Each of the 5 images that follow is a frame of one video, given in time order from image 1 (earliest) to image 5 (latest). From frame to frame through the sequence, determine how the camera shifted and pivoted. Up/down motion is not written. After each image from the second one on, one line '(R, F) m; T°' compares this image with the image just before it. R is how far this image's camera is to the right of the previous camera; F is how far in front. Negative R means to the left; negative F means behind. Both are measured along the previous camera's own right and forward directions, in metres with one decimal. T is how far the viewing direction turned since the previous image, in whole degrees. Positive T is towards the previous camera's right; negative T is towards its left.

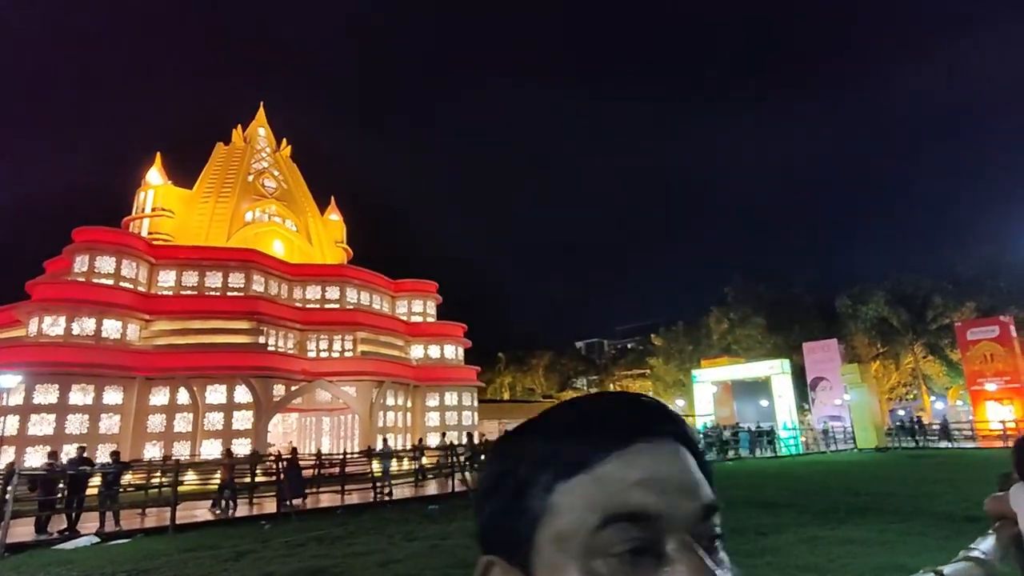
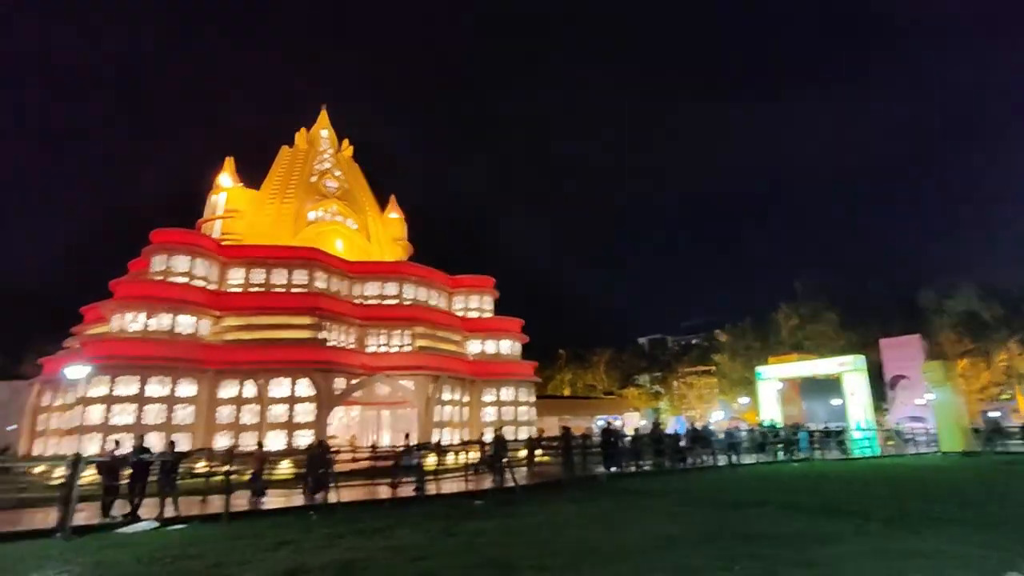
(+0.7, +0.5) m; -6°
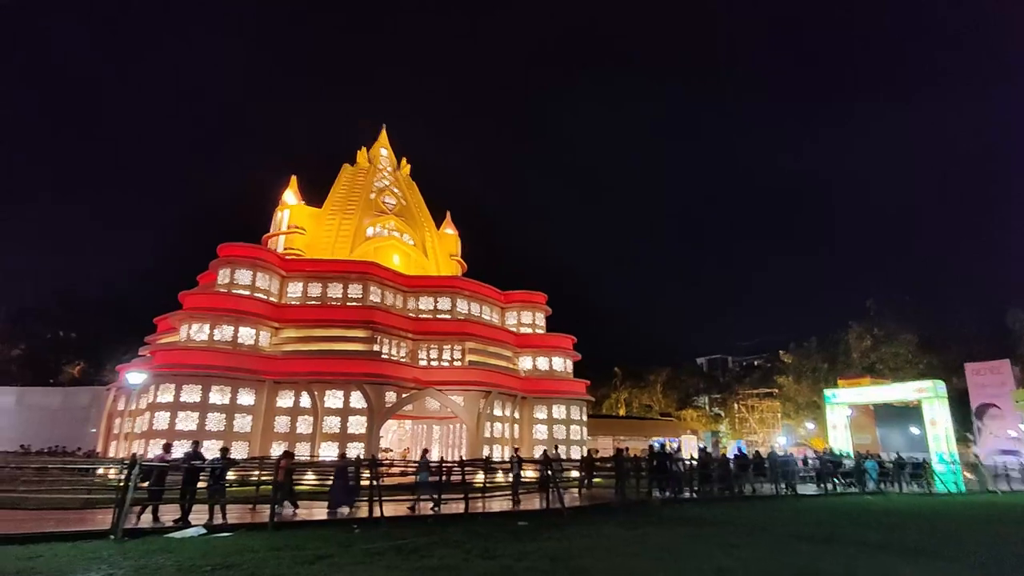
(+0.3, +0.6) m; -5°
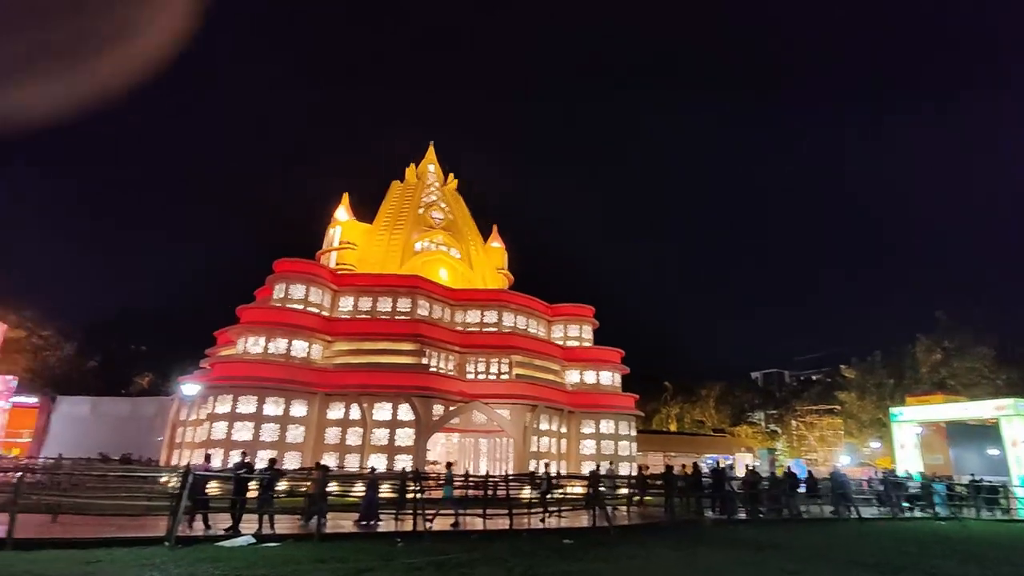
(+0.2, +0.2) m; -5°
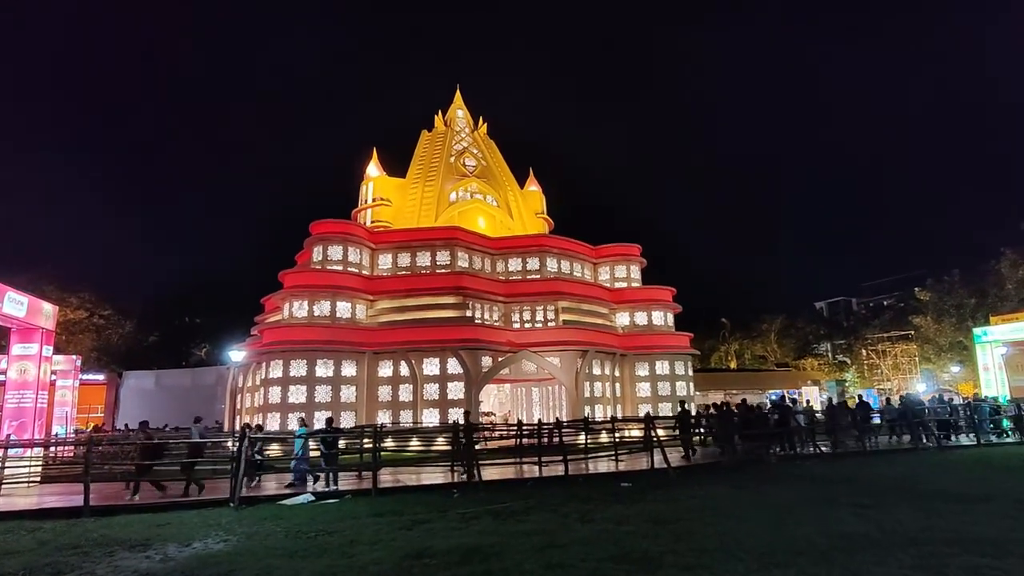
(+0.2, +0.9) m; -5°
